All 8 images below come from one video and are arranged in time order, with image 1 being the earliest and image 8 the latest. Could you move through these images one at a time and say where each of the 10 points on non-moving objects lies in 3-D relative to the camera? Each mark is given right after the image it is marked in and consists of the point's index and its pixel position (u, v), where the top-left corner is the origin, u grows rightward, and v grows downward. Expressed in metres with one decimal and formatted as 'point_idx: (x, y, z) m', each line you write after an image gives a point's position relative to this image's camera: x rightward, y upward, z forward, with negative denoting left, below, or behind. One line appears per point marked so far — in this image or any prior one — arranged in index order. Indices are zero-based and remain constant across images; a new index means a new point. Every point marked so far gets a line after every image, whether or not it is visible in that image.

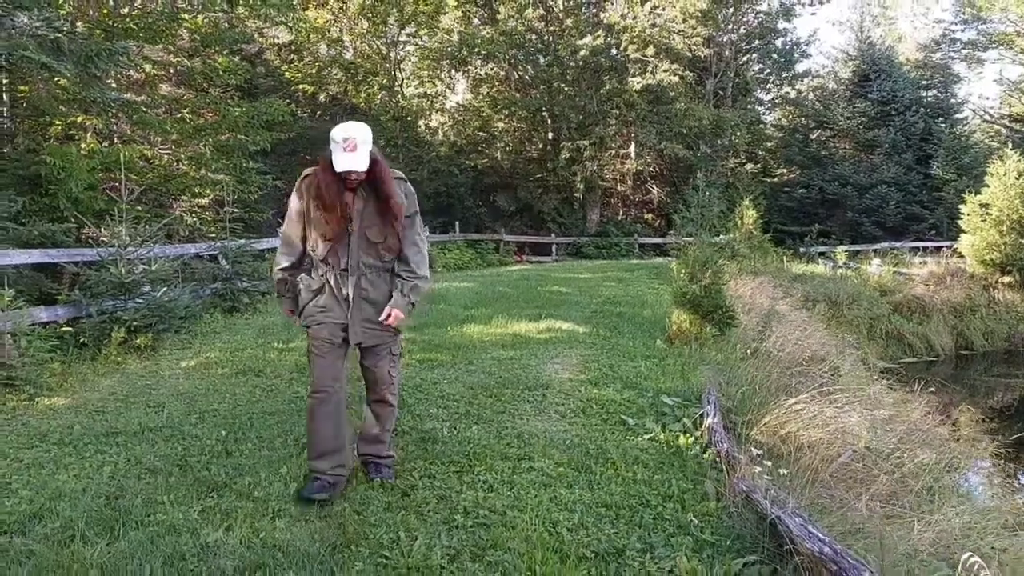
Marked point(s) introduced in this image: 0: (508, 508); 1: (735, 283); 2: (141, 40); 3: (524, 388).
0: (0.0, -0.9, +3.7) m
1: (+3.4, +0.1, +13.0) m
2: (-4.9, +3.3, +11.7) m
3: (+0.1, -0.7, +6.0) m
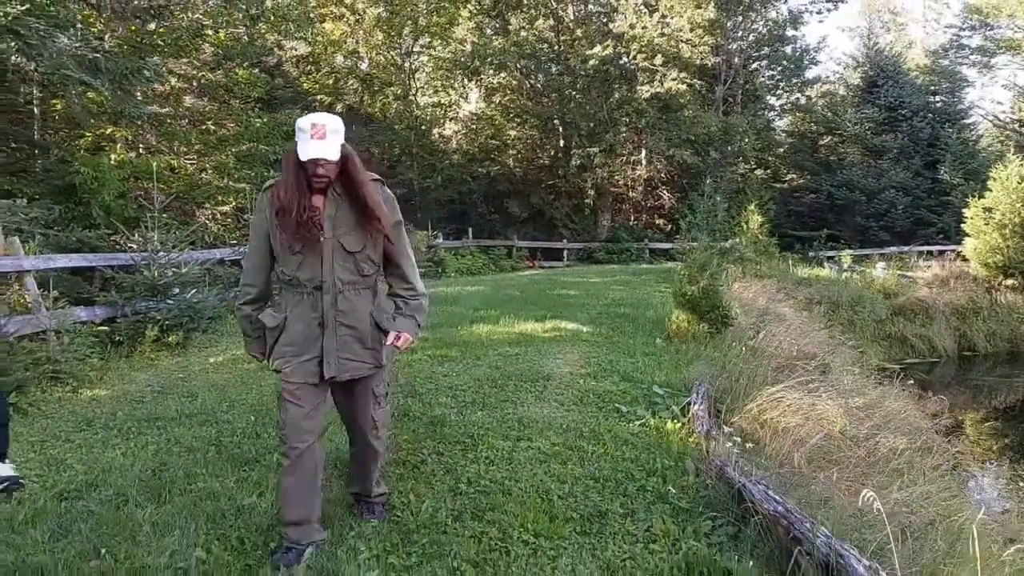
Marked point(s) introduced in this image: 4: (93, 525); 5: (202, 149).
0: (0.0, -0.9, +4.2) m
1: (+3.5, +0.1, +13.4) m
2: (-4.8, +3.2, +12.3) m
3: (+0.1, -0.7, +6.5) m
4: (-1.7, -1.0, +3.6) m
5: (-4.9, +2.2, +14.0) m
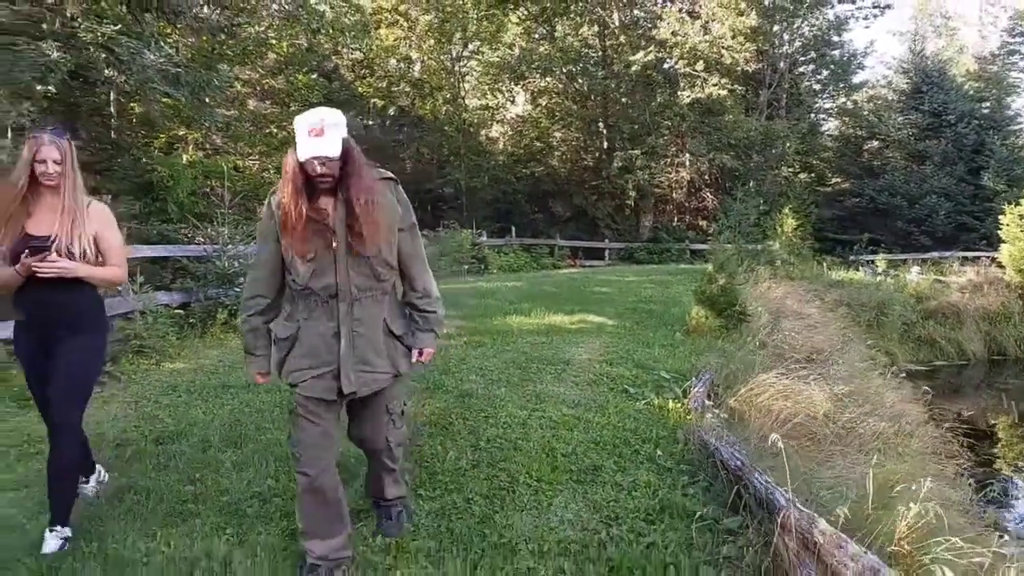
0: (0.0, -0.9, +5.0) m
1: (+4.1, +0.1, +14.0) m
2: (-4.2, +3.4, +13.4) m
3: (+0.3, -0.6, +7.3) m
4: (-1.7, -0.9, +4.5) m
5: (-4.2, +2.4, +15.0) m
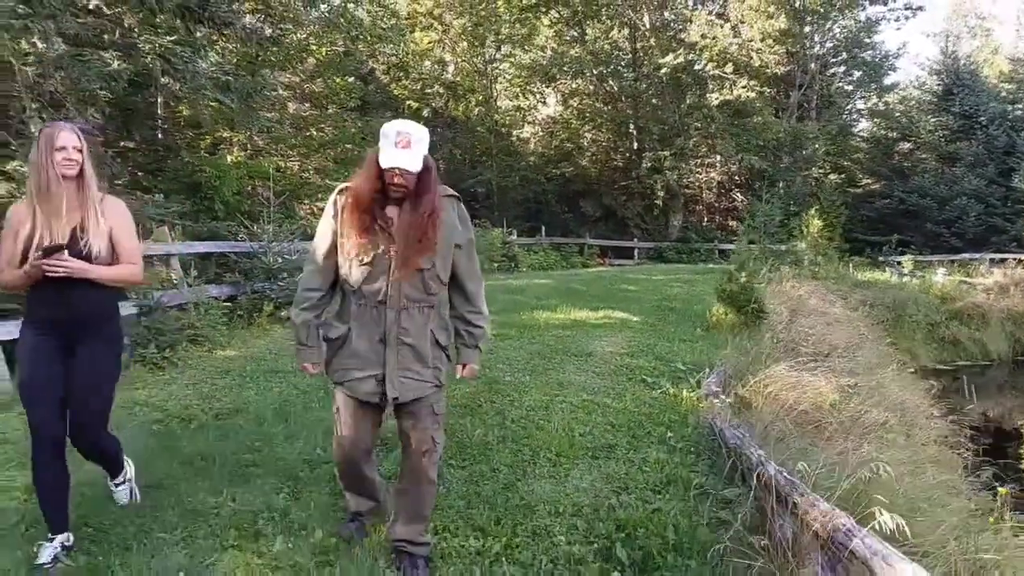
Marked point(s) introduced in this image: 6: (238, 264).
0: (+0.2, -0.8, +5.5) m
1: (+4.6, +0.1, +14.4) m
2: (-3.7, +3.5, +14.0) m
3: (+0.5, -0.6, +7.8) m
4: (-1.6, -0.8, +5.1) m
5: (-3.7, +2.4, +15.7) m
6: (-3.1, +0.3, +9.8) m
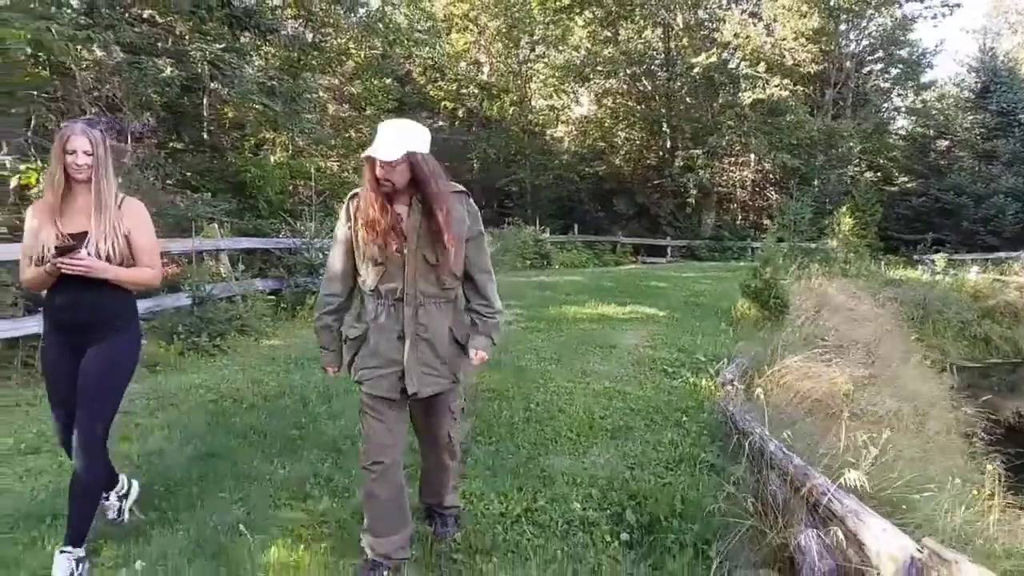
0: (+0.3, -0.8, +5.9) m
1: (+5.1, +0.1, +14.6) m
2: (-3.2, +3.5, +14.5) m
3: (+0.8, -0.5, +8.2) m
4: (-1.4, -0.8, +5.5) m
5: (-3.1, +2.5, +16.2) m
6: (-2.7, +0.3, +10.3) m
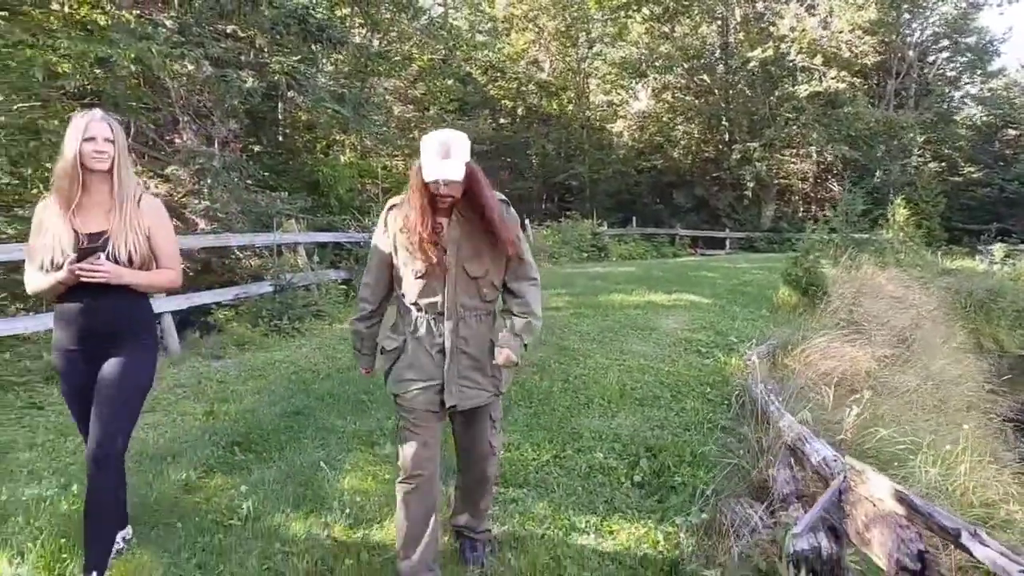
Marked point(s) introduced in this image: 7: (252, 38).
0: (+0.7, -0.7, +6.6) m
1: (+6.0, +0.3, +14.9) m
2: (-2.2, +3.7, +15.5) m
3: (+1.3, -0.4, +8.8) m
4: (-1.1, -0.7, +6.4) m
5: (-2.0, +2.7, +17.1) m
6: (-2.1, +0.5, +11.2) m
7: (-3.3, +3.2, +11.1) m
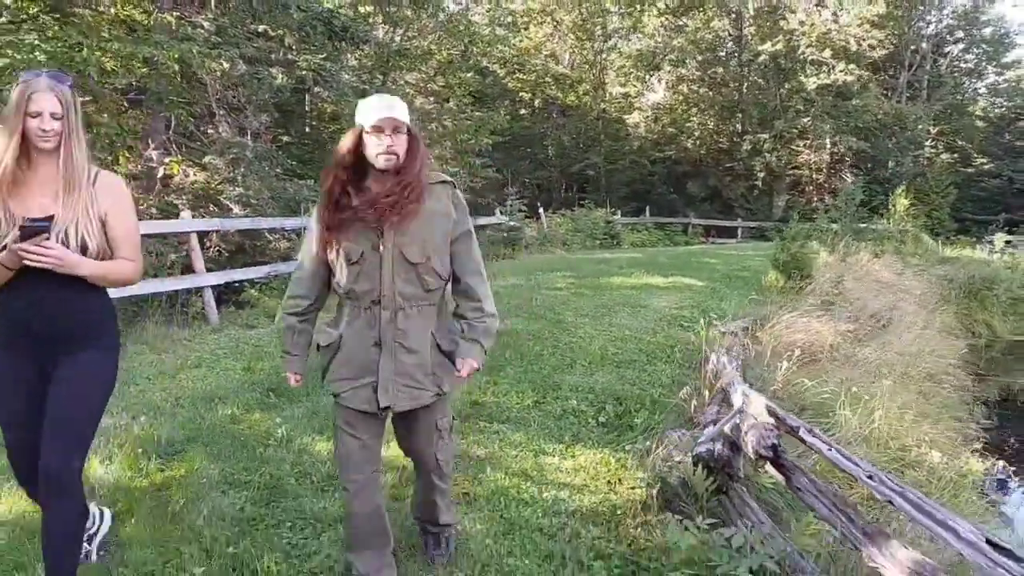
0: (+0.6, -0.5, +7.5) m
1: (+6.2, +0.5, +15.6) m
2: (-2.0, +4.0, +16.4) m
3: (+1.3, -0.2, +9.7) m
4: (-1.1, -0.5, +7.3) m
5: (-1.7, +3.0, +18.1) m
6: (-2.0, +0.7, +12.2) m
7: (-3.1, +3.4, +12.1) m
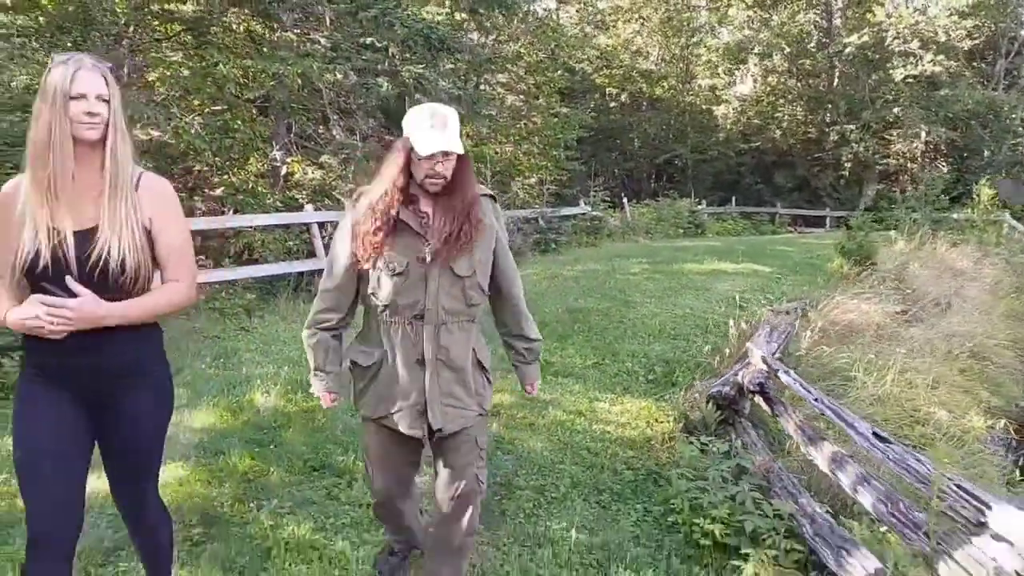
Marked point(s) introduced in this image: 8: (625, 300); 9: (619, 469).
0: (+1.3, -0.3, +8.6) m
1: (+7.8, +0.8, +16.1) m
2: (-0.3, +4.3, +17.7) m
3: (+2.3, 0.0, +10.7) m
4: (-0.4, -0.3, +8.6) m
5: (+0.1, +3.3, +19.3) m
6: (-0.7, +1.0, +13.5) m
7: (-1.9, +3.7, +13.5) m
8: (+1.3, -0.1, +9.7) m
9: (+0.6, -1.0, +4.6) m
